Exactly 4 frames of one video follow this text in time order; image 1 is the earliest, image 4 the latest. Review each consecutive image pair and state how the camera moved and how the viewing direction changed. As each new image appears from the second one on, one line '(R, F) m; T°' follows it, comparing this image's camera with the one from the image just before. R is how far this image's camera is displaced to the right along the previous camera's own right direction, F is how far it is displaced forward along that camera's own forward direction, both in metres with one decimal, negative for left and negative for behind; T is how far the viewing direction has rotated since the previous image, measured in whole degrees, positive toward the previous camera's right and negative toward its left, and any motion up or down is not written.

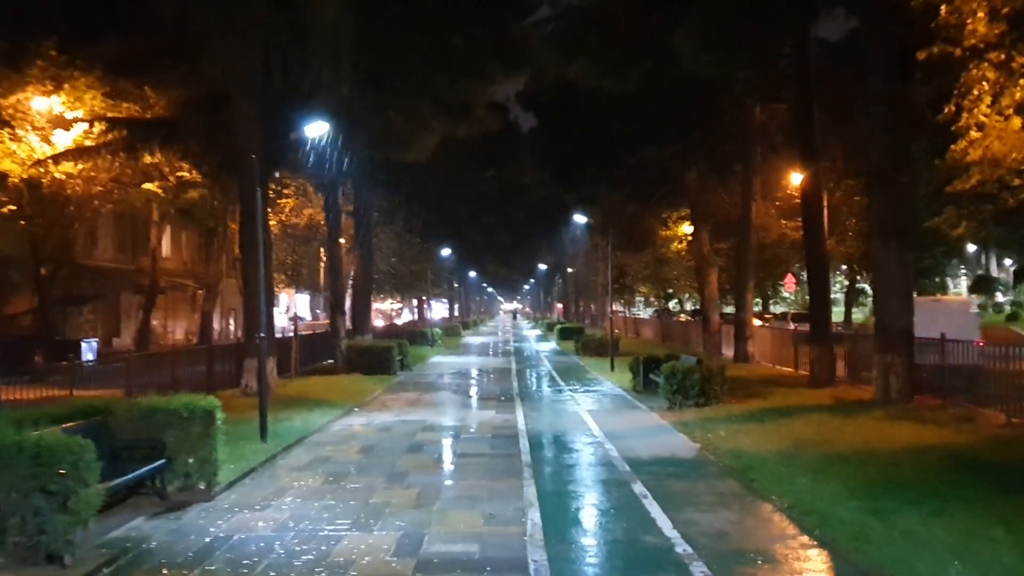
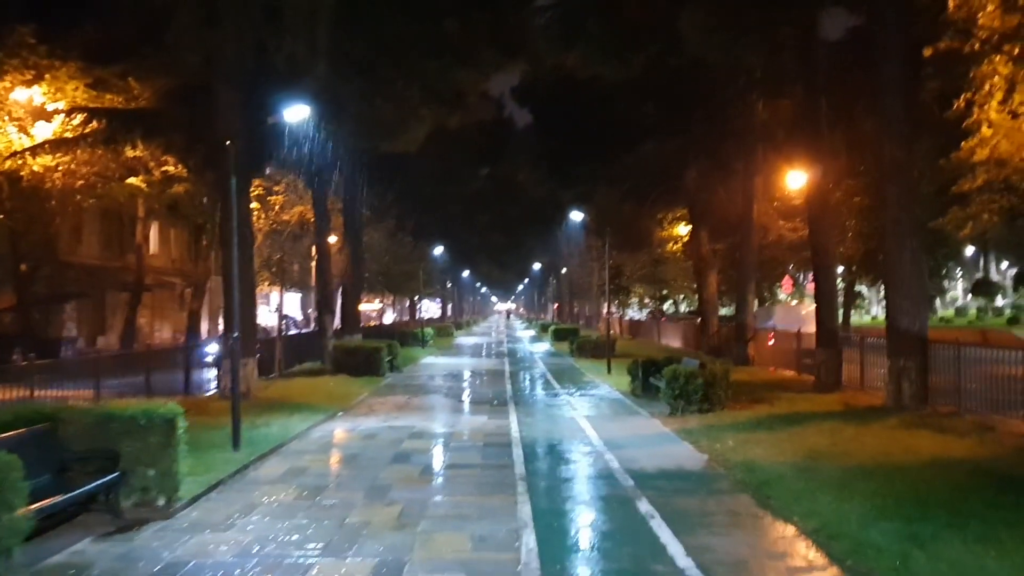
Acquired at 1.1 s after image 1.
(0.0, +1.0) m; 0°
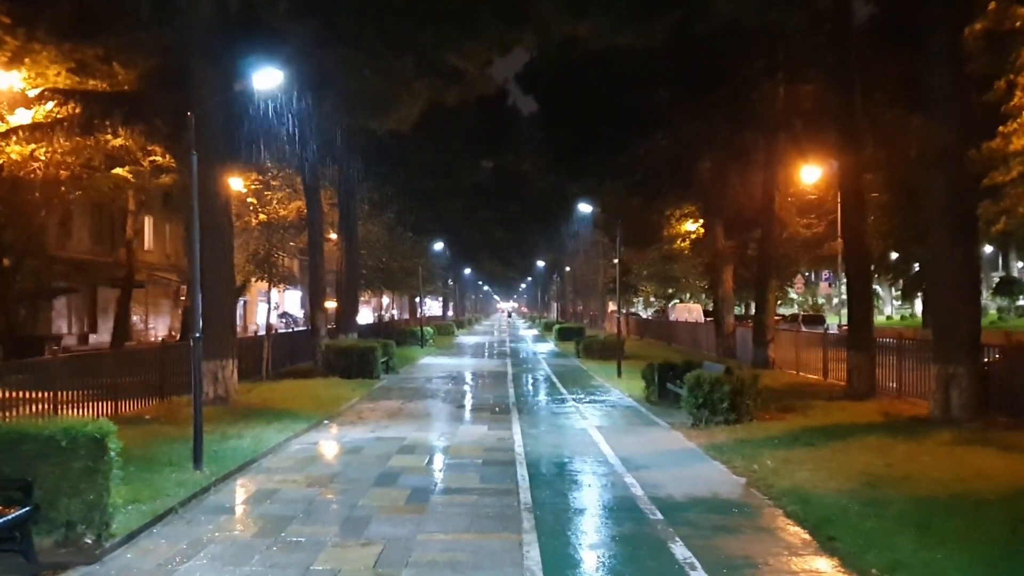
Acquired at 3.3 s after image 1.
(0.0, +1.9) m; 0°
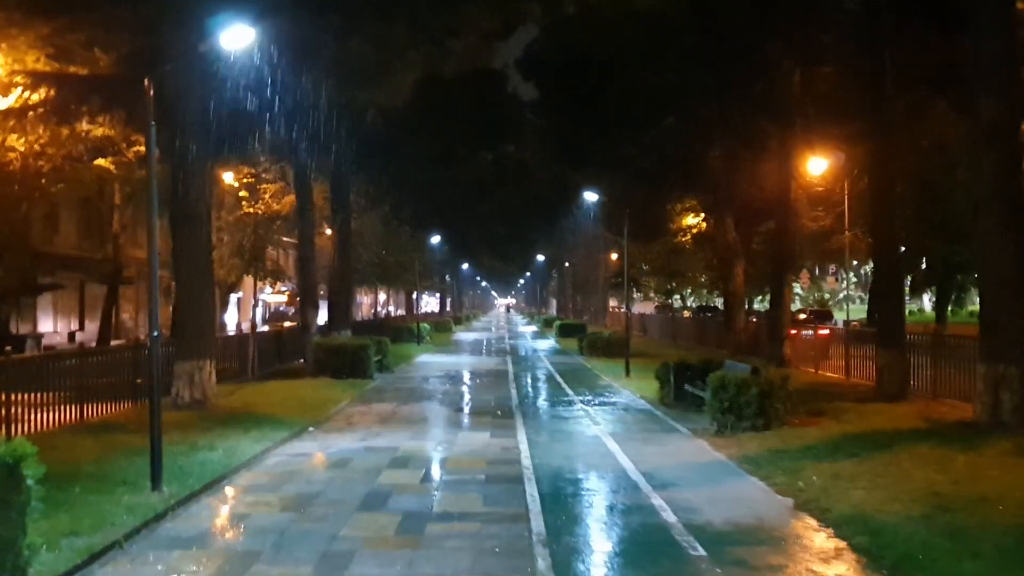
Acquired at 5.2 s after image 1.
(-0.1, +1.6) m; 0°
